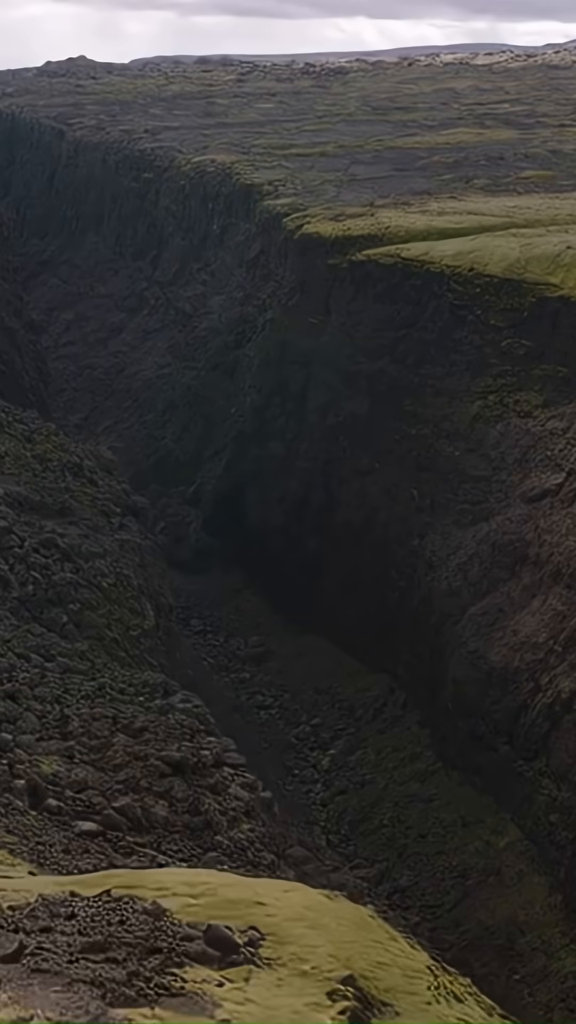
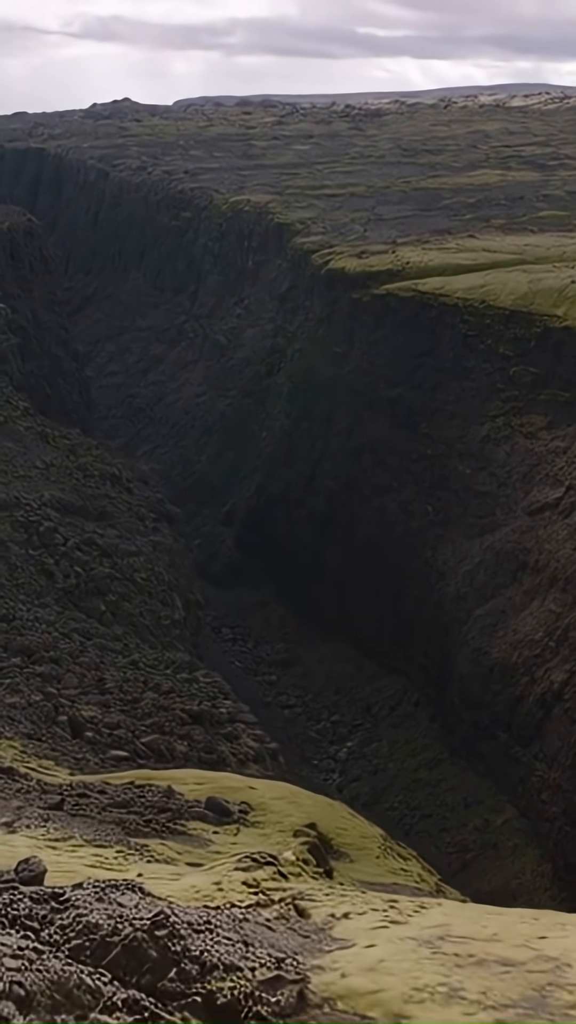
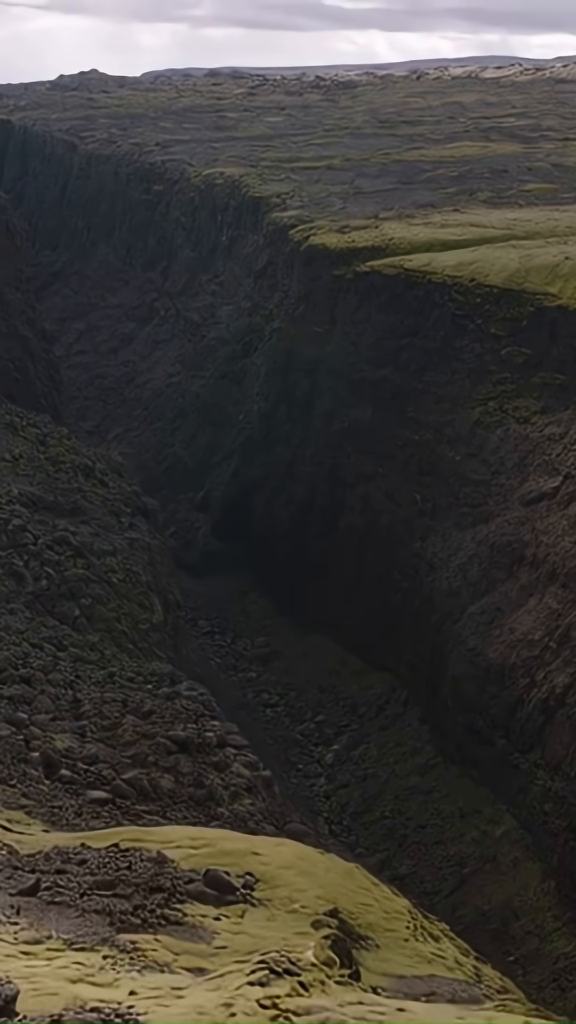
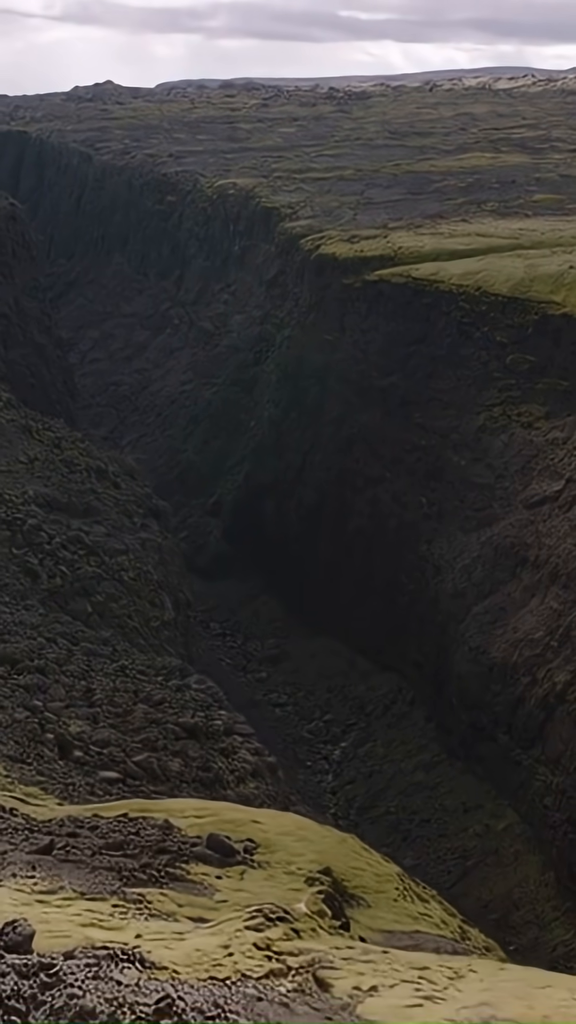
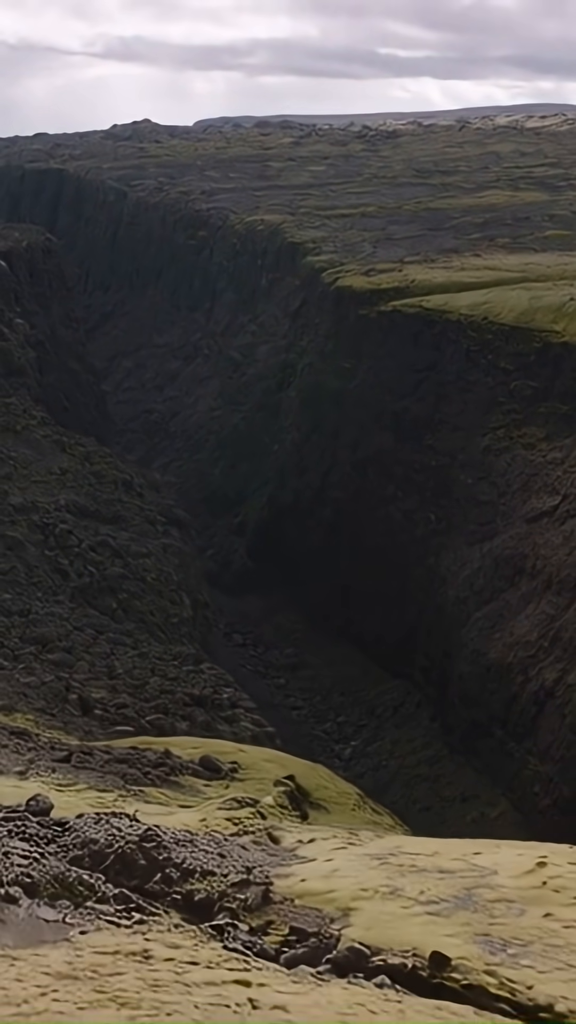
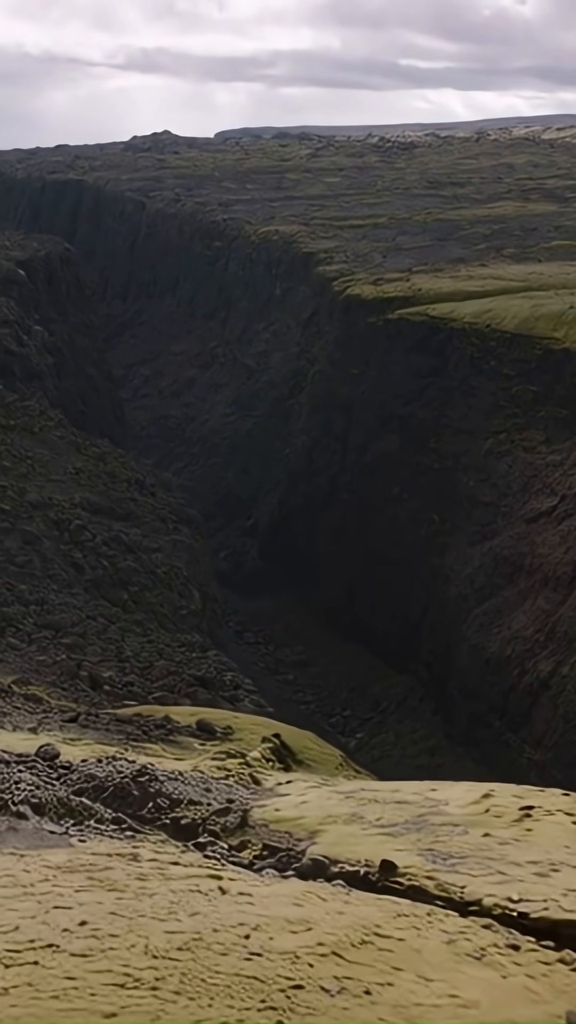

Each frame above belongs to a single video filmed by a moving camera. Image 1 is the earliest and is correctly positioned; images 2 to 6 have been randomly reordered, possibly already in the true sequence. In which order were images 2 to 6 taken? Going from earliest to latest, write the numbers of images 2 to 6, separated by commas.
3, 4, 2, 5, 6
